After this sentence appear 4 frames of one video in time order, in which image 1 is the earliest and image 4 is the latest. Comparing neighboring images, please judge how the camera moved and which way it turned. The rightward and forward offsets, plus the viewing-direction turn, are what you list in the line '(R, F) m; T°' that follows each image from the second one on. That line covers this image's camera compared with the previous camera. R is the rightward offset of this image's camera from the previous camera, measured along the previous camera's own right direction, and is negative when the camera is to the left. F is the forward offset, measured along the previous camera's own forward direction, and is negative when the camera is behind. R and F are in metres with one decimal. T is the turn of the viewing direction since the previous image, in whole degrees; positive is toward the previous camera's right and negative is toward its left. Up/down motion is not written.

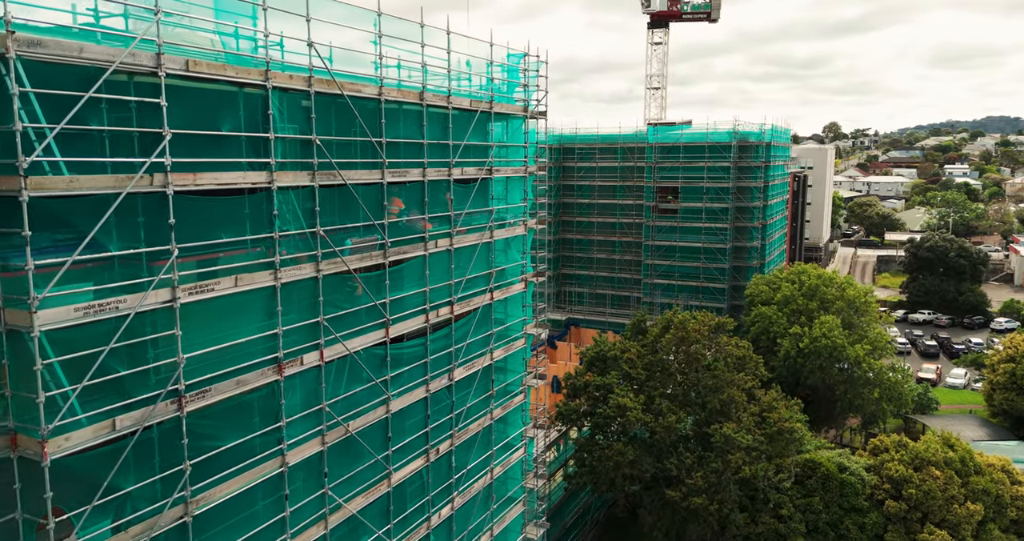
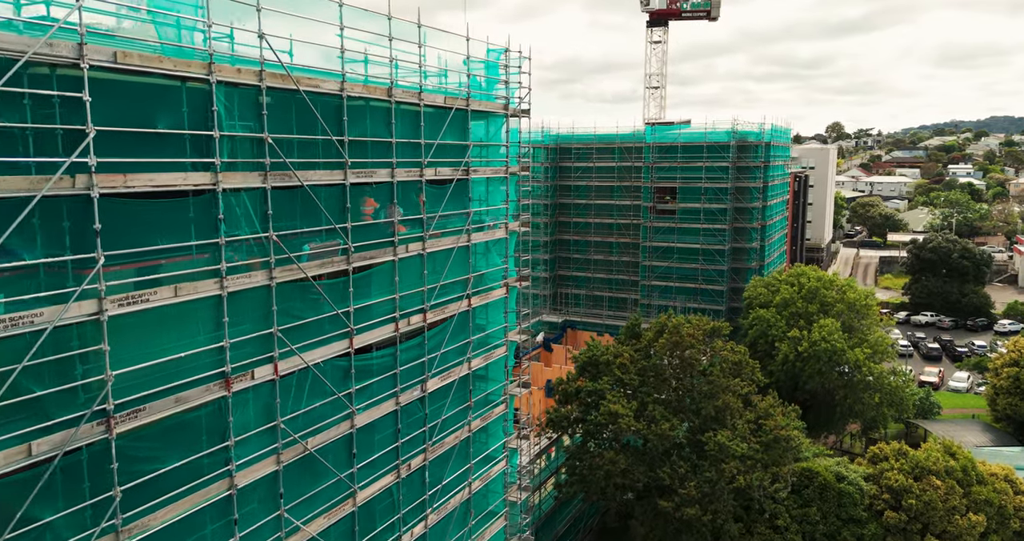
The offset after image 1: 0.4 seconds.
(+0.4, +0.7) m; 0°
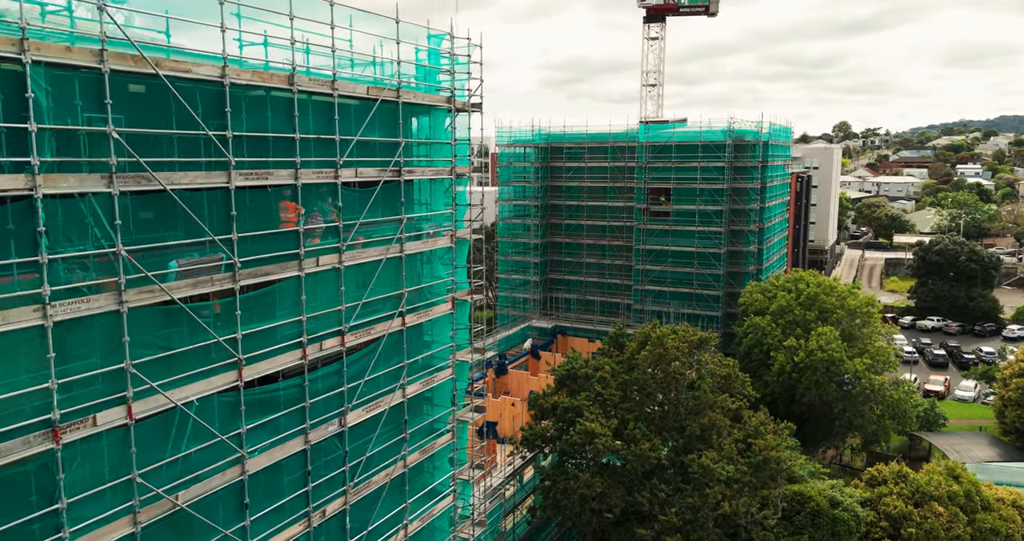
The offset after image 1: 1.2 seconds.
(+1.1, +1.8) m; 0°
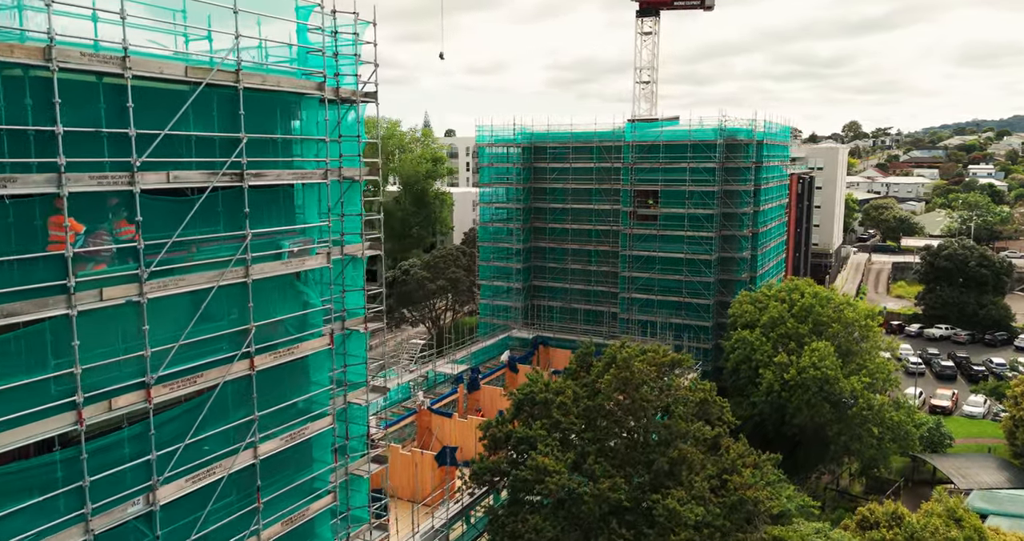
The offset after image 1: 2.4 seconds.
(+1.7, +2.7) m; -1°
